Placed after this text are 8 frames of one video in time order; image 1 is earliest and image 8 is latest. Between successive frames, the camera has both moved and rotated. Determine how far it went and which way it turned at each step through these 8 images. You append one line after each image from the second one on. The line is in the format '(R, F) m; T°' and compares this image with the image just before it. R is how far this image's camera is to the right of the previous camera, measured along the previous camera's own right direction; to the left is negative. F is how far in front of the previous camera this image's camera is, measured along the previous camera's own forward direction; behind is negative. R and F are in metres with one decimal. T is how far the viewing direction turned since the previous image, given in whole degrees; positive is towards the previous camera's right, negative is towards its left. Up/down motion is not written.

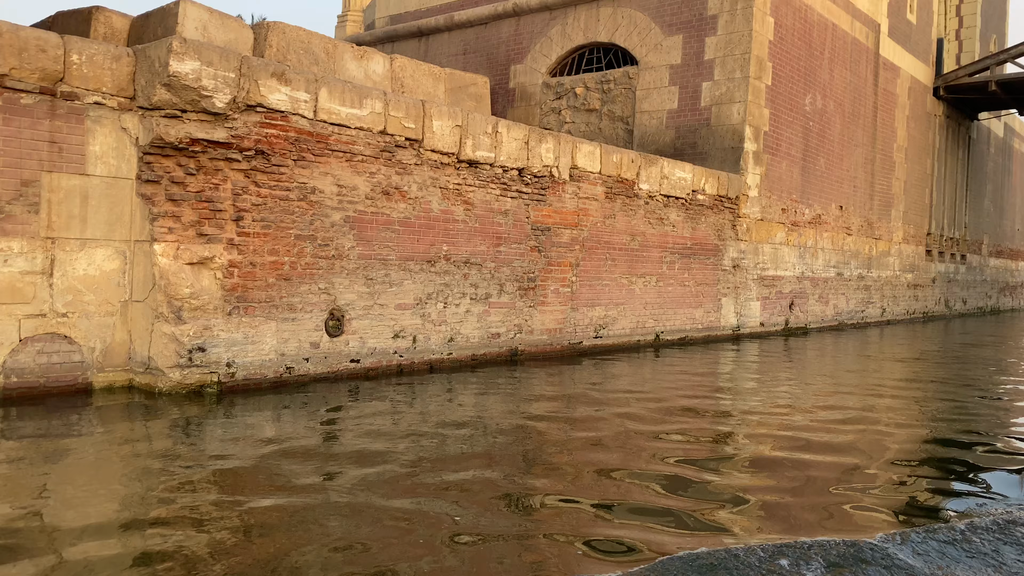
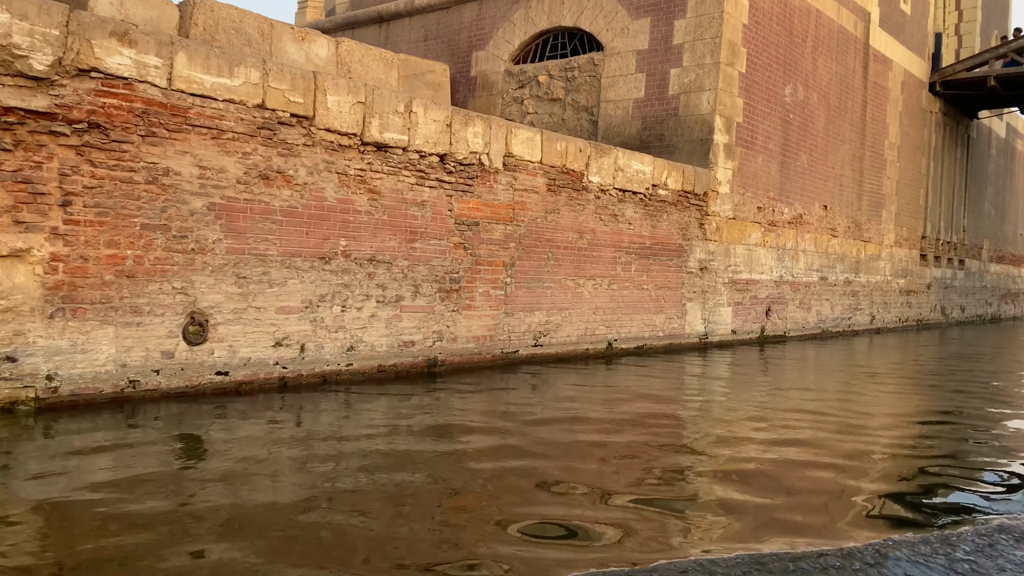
(+0.7, +1.0) m; 0°
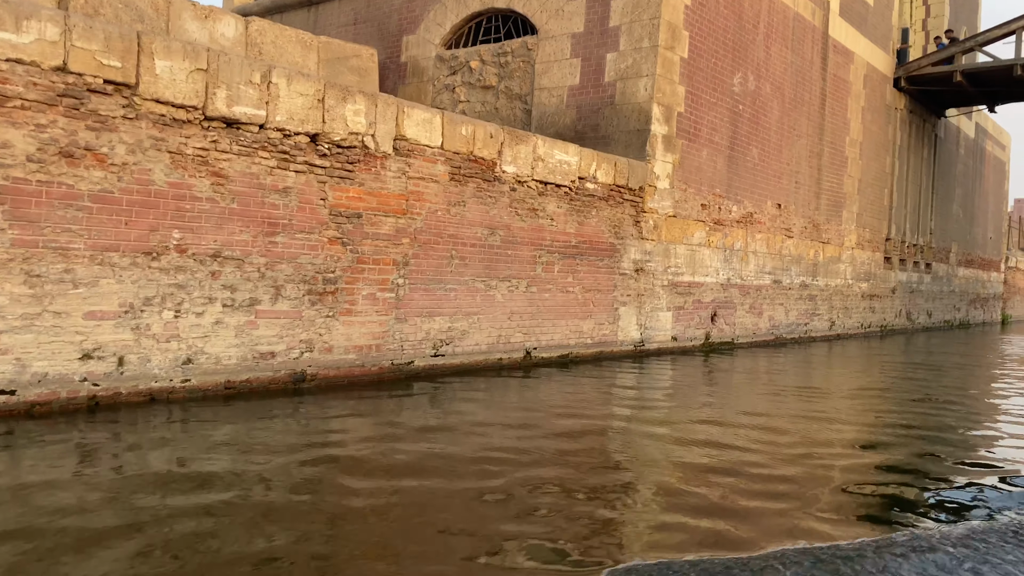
(+0.7, +1.0) m; +1°
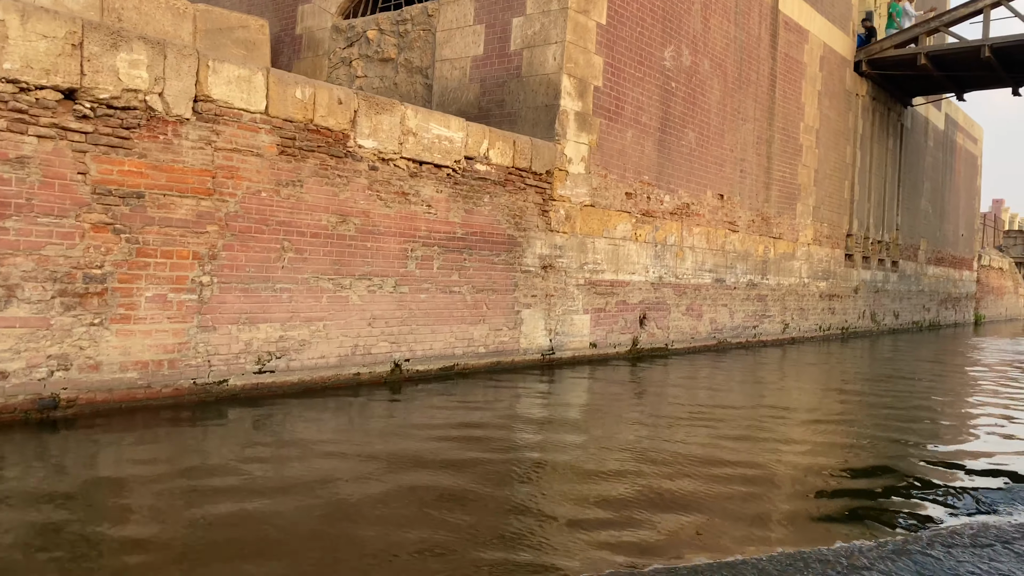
(+1.0, +1.4) m; +1°
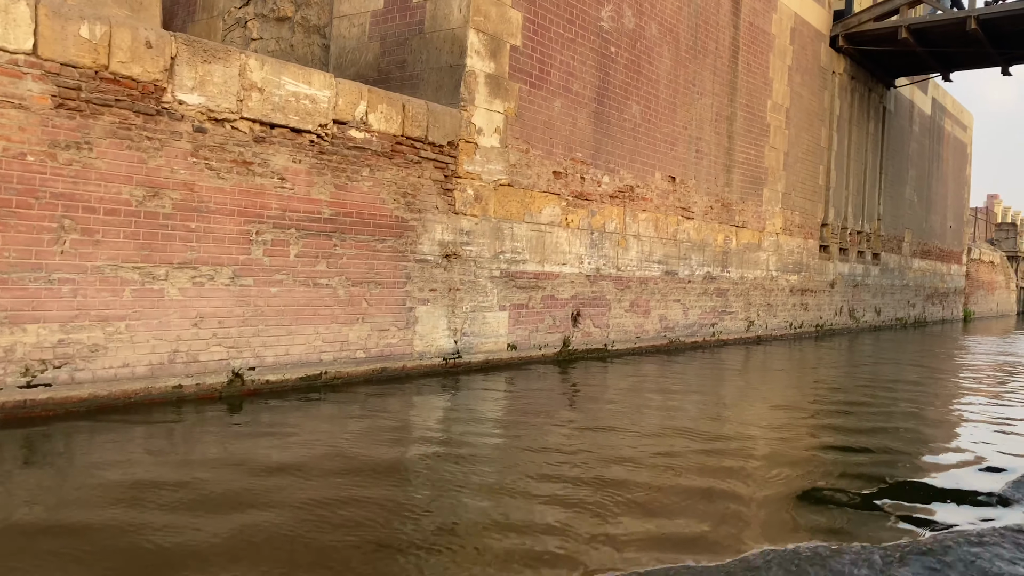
(+0.8, +1.3) m; 0°
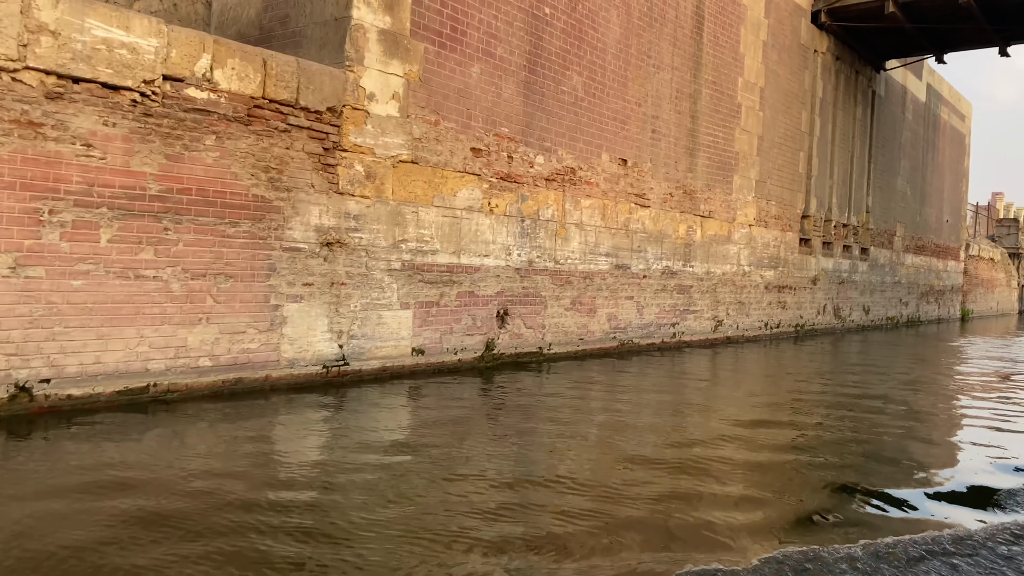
(+0.8, +1.2) m; 0°
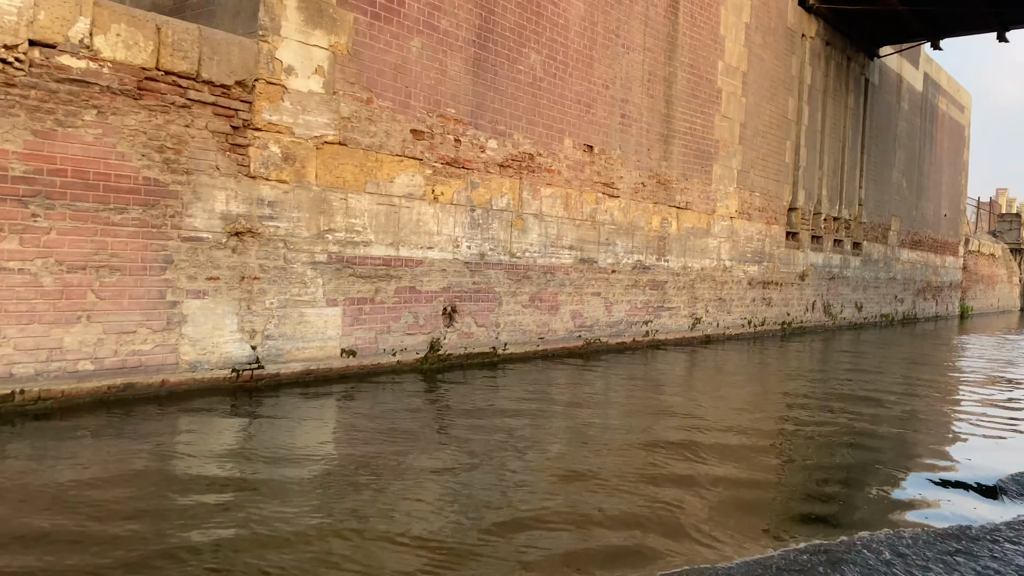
(+0.5, +0.6) m; 0°
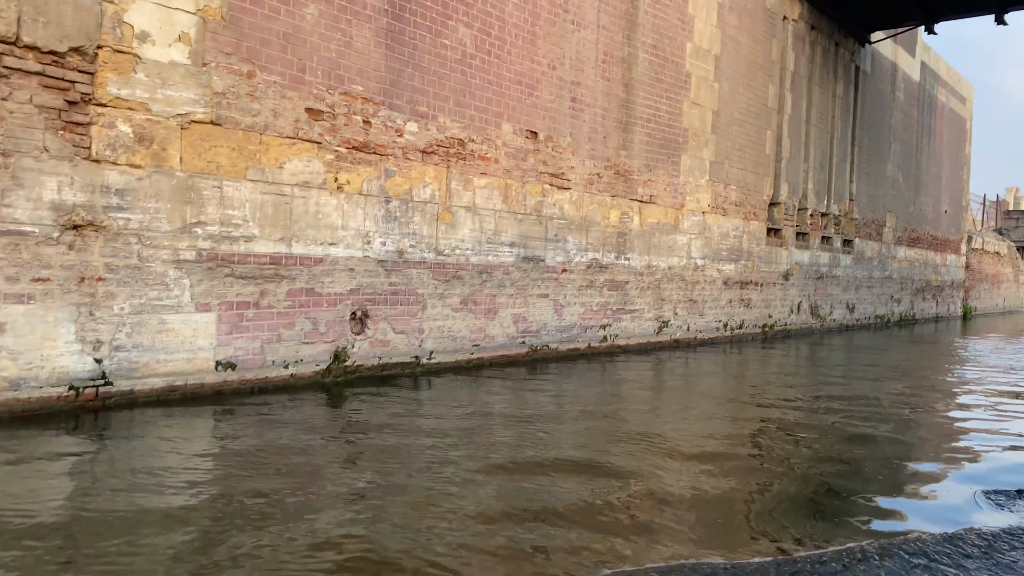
(+0.7, +0.9) m; -1°
